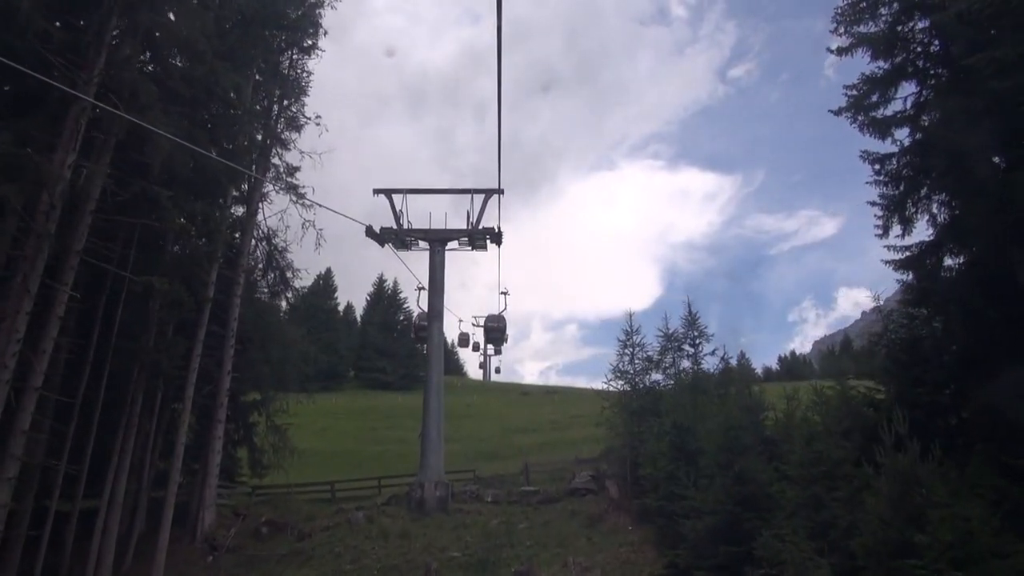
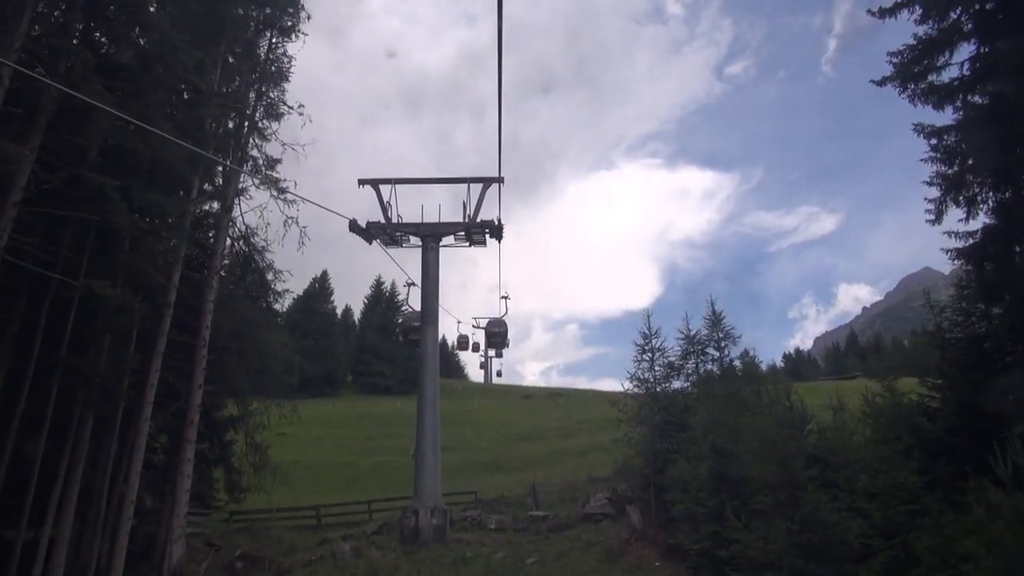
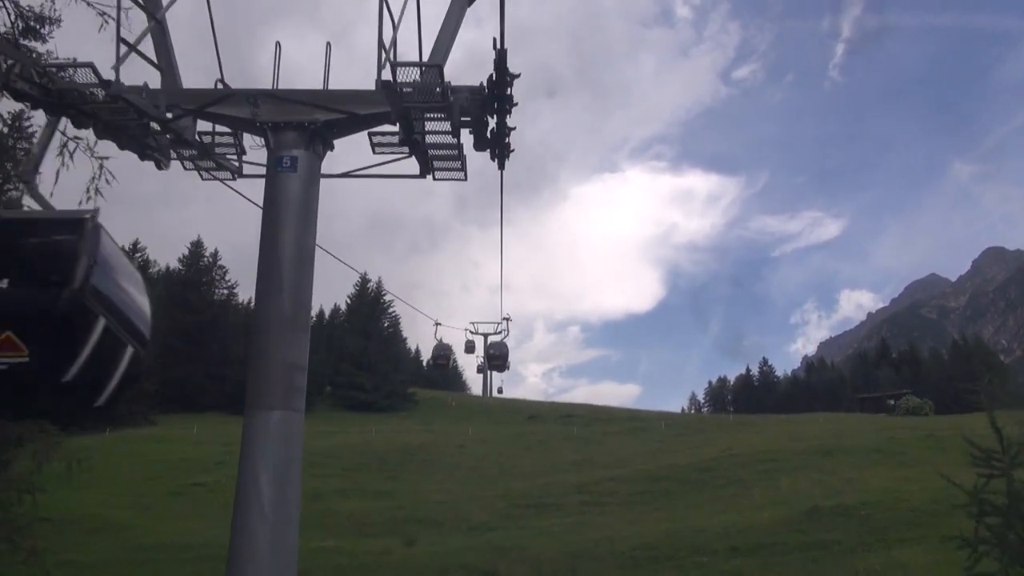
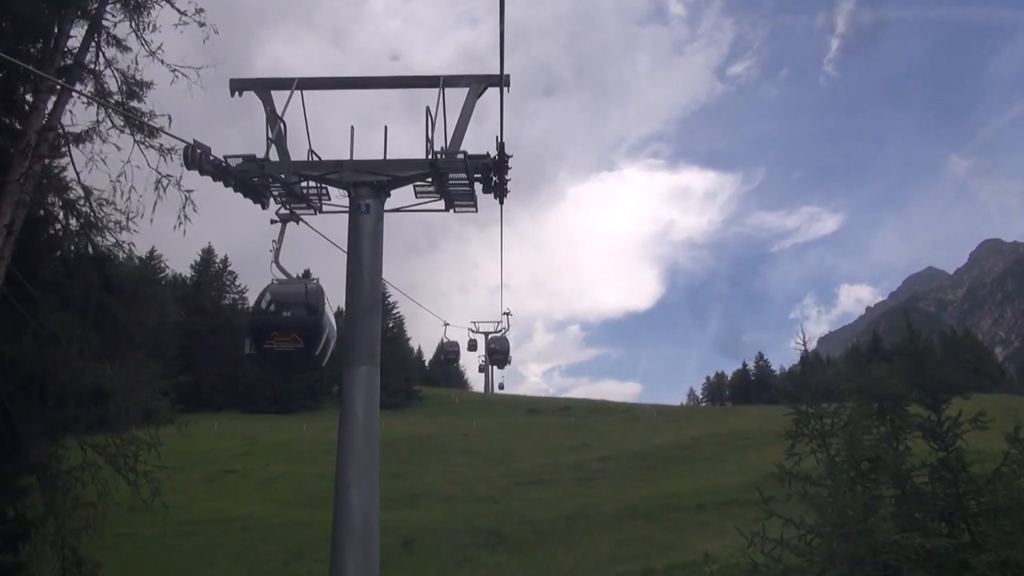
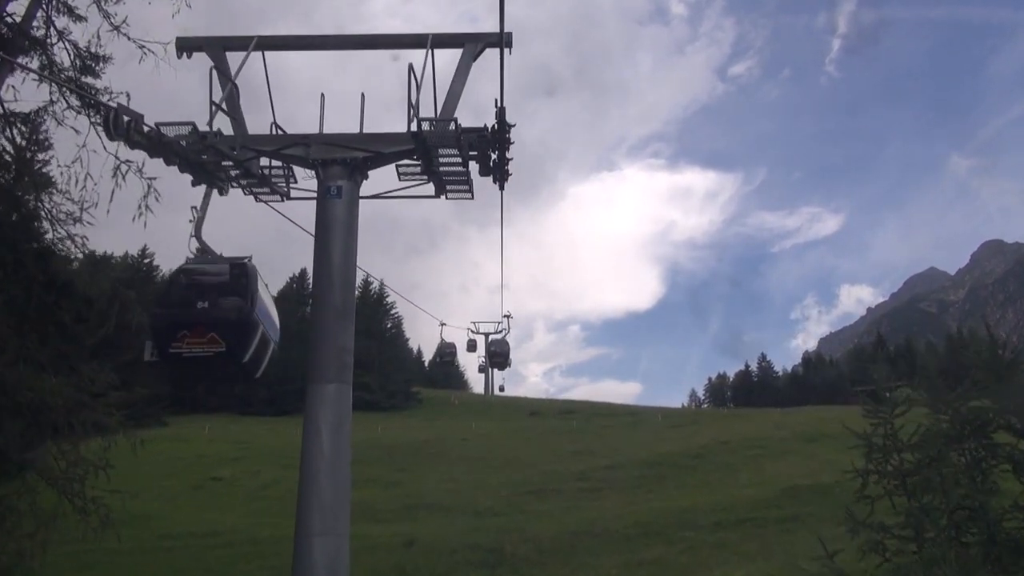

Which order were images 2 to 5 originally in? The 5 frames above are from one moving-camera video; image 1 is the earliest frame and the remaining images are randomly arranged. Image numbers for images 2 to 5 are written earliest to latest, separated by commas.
2, 4, 5, 3
